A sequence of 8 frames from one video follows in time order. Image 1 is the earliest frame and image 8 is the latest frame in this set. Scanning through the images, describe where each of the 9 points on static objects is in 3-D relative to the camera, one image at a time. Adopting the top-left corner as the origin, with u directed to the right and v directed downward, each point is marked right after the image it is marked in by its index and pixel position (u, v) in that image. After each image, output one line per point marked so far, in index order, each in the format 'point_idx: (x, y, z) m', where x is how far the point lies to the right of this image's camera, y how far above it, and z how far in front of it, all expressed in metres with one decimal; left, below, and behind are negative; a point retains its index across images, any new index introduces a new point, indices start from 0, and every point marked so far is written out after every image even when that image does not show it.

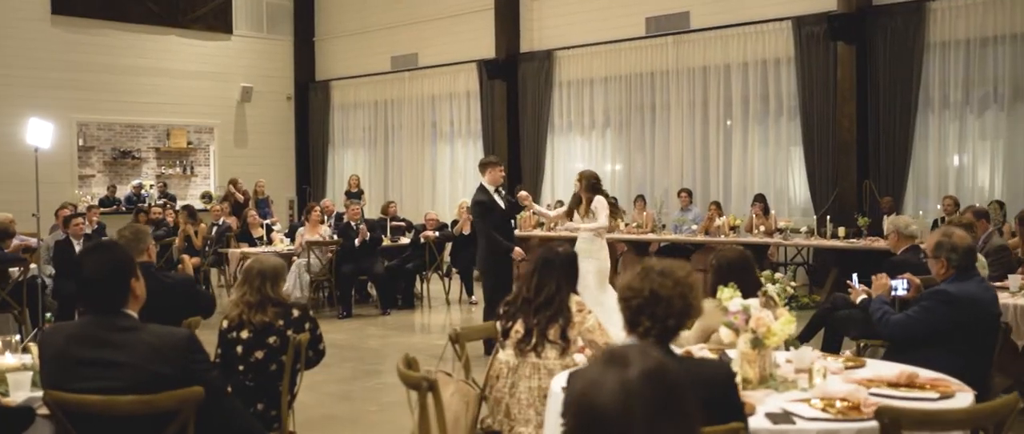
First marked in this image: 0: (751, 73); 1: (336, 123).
0: (+2.8, +1.7, +11.8) m
1: (-3.0, +1.6, +17.1) m
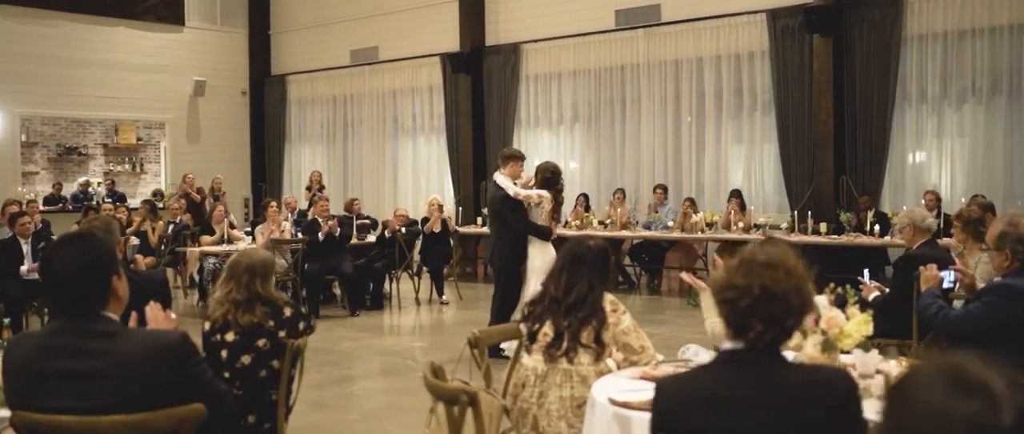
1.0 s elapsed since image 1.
0: (+2.4, +1.7, +11.5) m
1: (-3.6, +1.6, +16.6) m
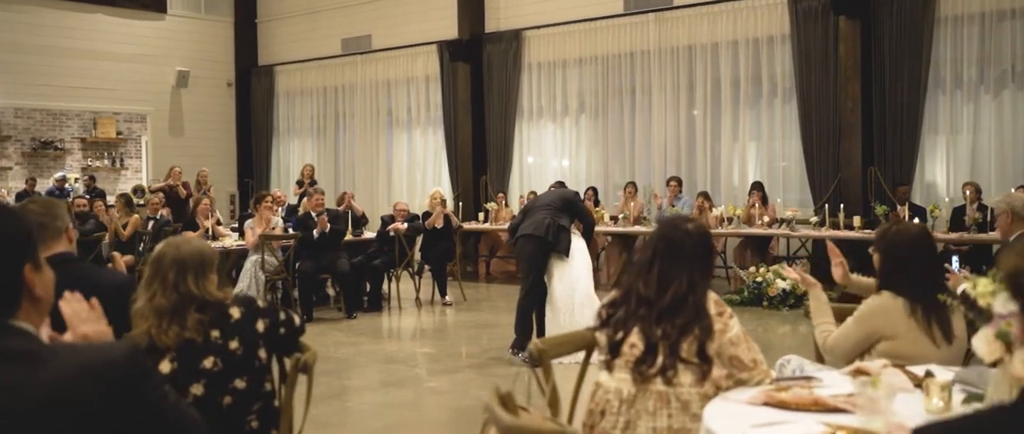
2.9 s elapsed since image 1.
0: (+2.5, +1.8, +10.9) m
1: (-3.6, +1.7, +15.8) m
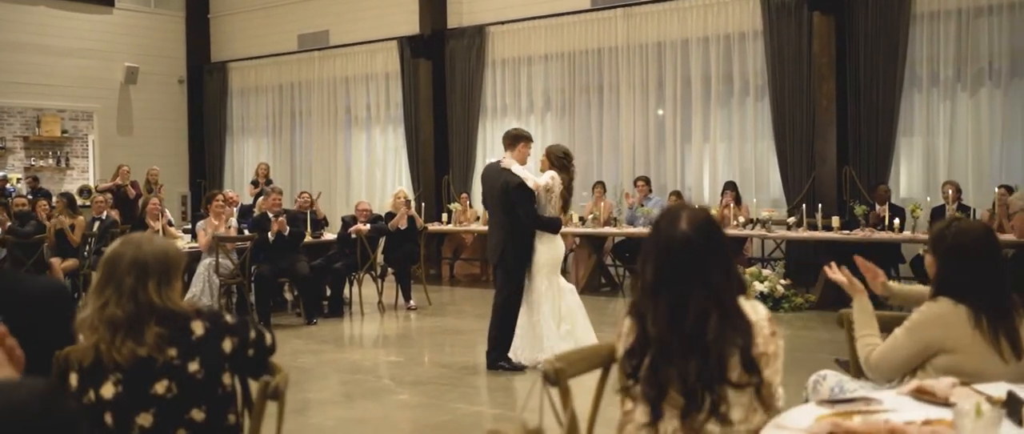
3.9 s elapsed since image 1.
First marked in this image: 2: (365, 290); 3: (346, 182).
0: (+2.1, +1.8, +10.6) m
1: (-4.2, +1.6, +15.3) m
2: (-1.4, -0.7, +9.5) m
3: (-2.3, +0.5, +14.0) m
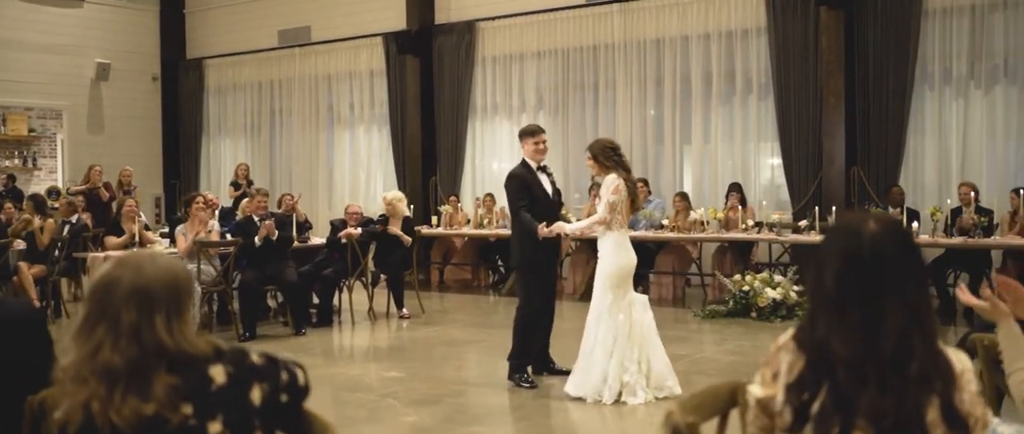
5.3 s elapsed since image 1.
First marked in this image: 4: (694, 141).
0: (+2.1, +1.7, +10.2) m
1: (-4.4, +1.6, +14.8) m
2: (-1.4, -0.7, +9.0) m
3: (-2.5, +0.4, +13.5) m
4: (+1.9, +0.8, +10.4) m
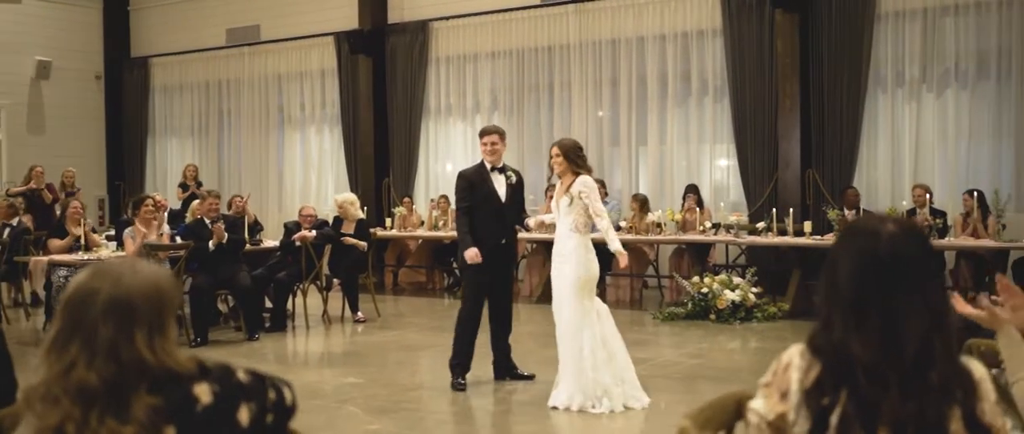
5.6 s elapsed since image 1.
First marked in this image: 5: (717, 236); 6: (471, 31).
0: (+1.6, +1.7, +10.2) m
1: (-5.1, +1.6, +14.4) m
2: (-1.8, -0.7, +8.8) m
3: (-3.1, +0.4, +13.2) m
4: (+1.4, +0.8, +10.4) m
5: (+1.7, -0.2, +8.4) m
6: (-0.5, +2.1, +11.5) m
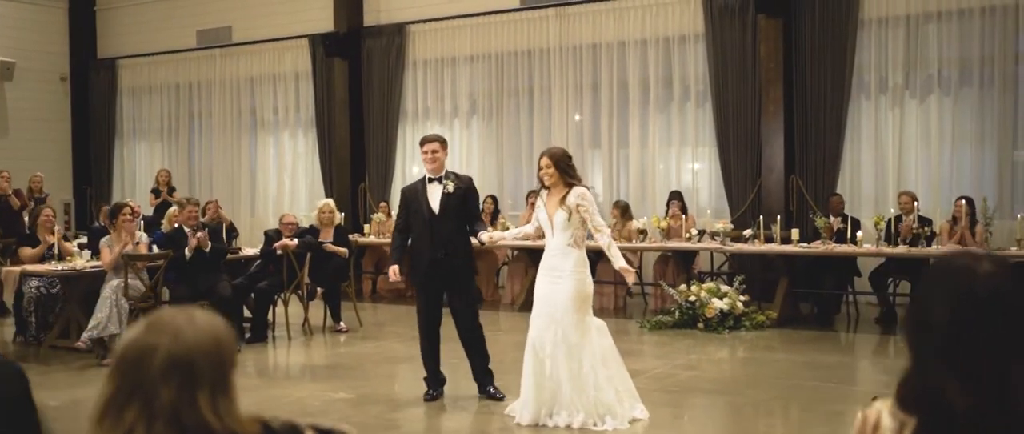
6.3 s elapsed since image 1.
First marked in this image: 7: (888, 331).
0: (+1.4, +1.7, +10.2) m
1: (-5.4, +1.5, +14.1) m
2: (-1.9, -0.8, +8.6) m
3: (-3.4, +0.4, +13.0) m
4: (+1.2, +0.7, +10.3) m
5: (+1.6, -0.2, +8.4) m
6: (-0.7, +2.1, +11.3) m
7: (+2.9, -0.9, +7.7) m
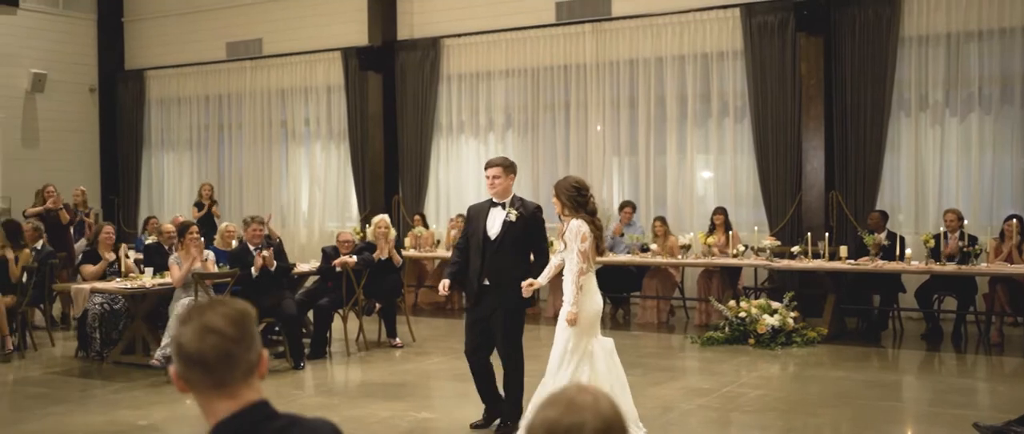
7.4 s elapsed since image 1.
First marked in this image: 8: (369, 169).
0: (+1.8, +1.5, +10.3) m
1: (-5.1, +1.3, +14.2) m
2: (-1.5, -0.9, +8.7) m
3: (-3.0, +0.2, +13.1) m
4: (+1.6, +0.6, +10.4) m
5: (+2.0, -0.4, +8.5) m
6: (-0.3, +1.9, +11.4) m
7: (+3.3, -1.0, +7.8) m
8: (-1.7, +0.6, +12.0) m
